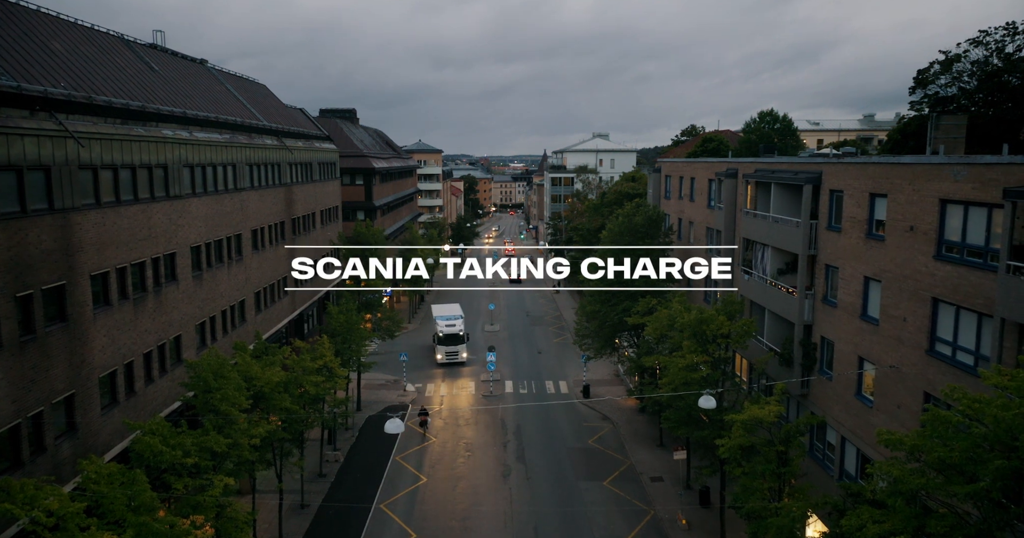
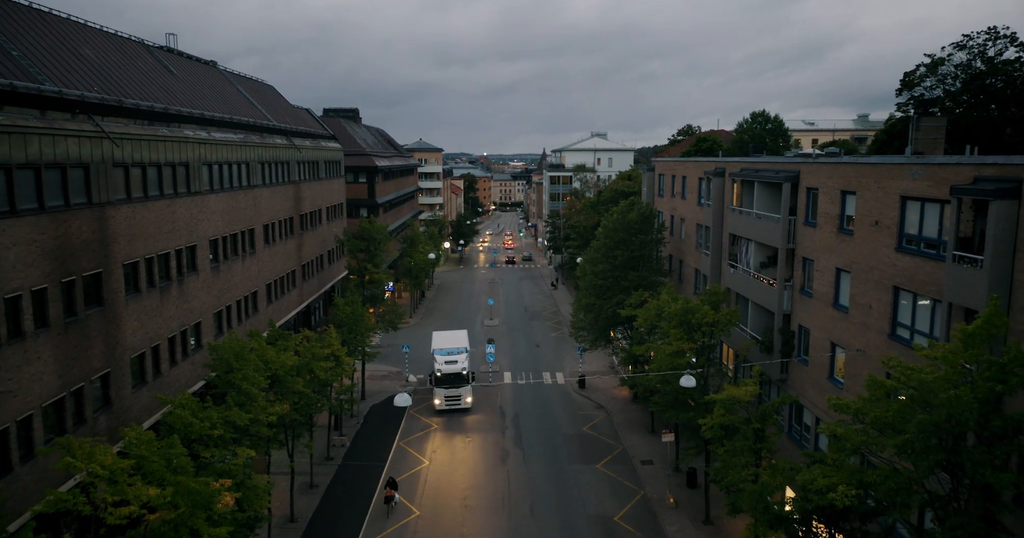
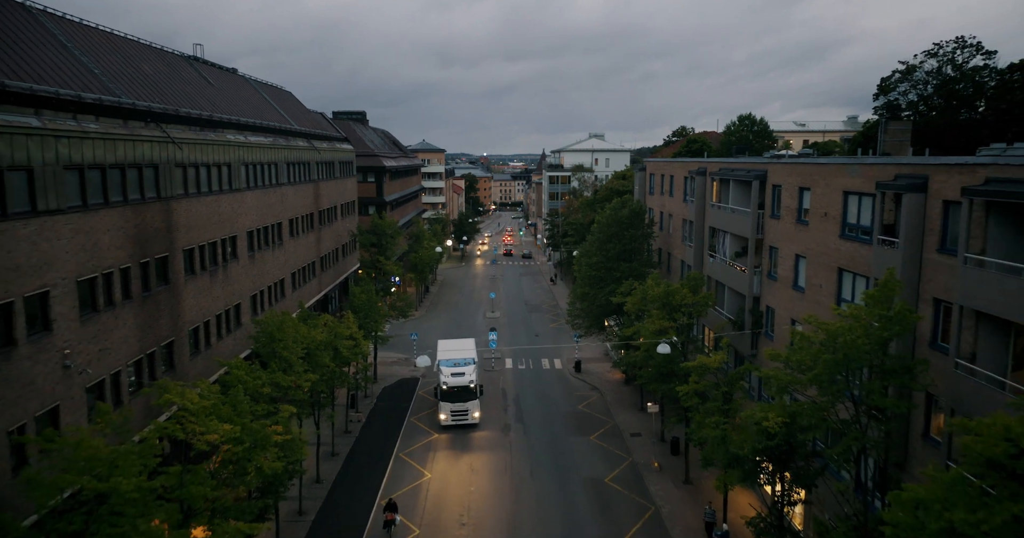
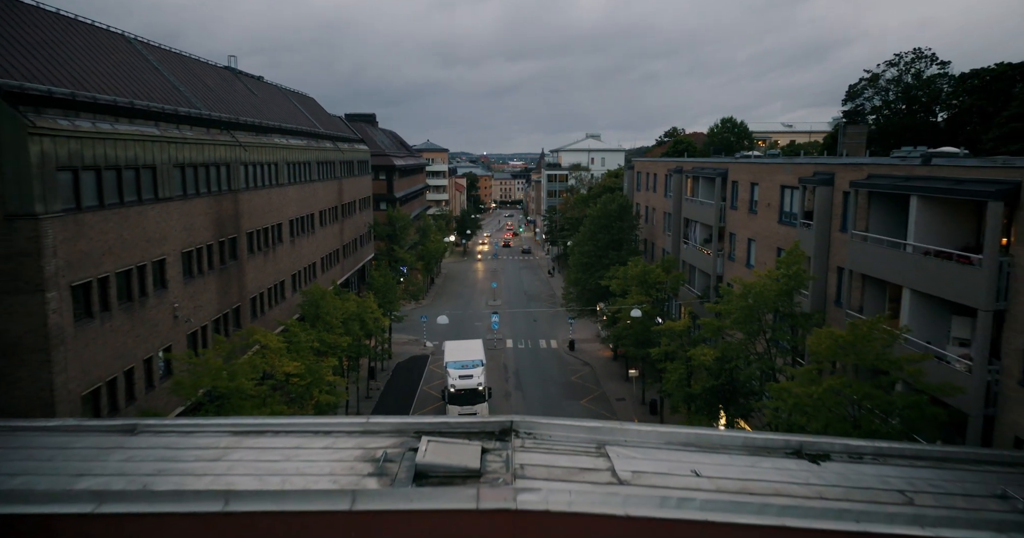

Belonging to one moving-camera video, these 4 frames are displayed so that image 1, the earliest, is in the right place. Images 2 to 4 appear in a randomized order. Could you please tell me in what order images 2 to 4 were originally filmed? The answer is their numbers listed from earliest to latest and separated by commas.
2, 3, 4
